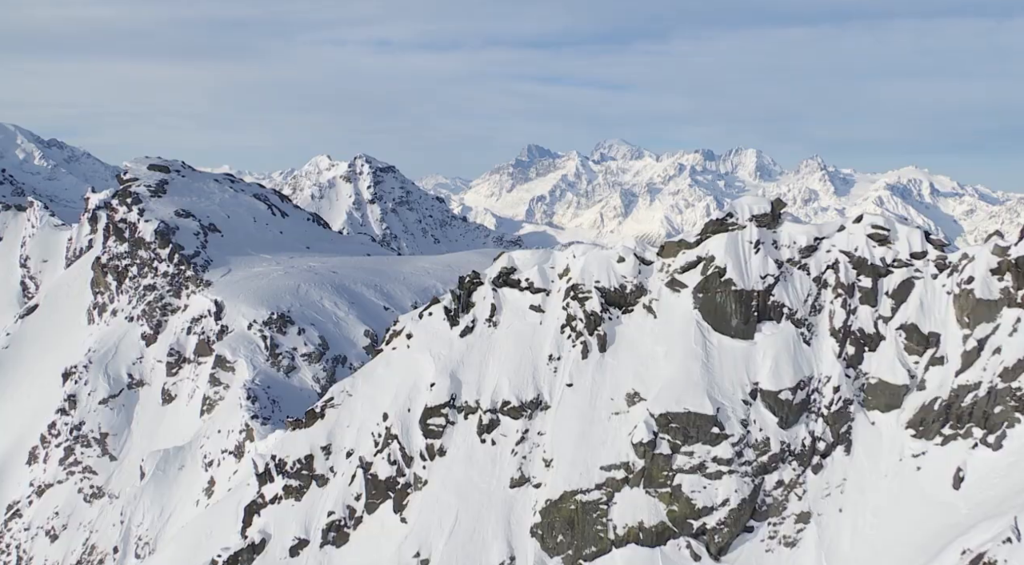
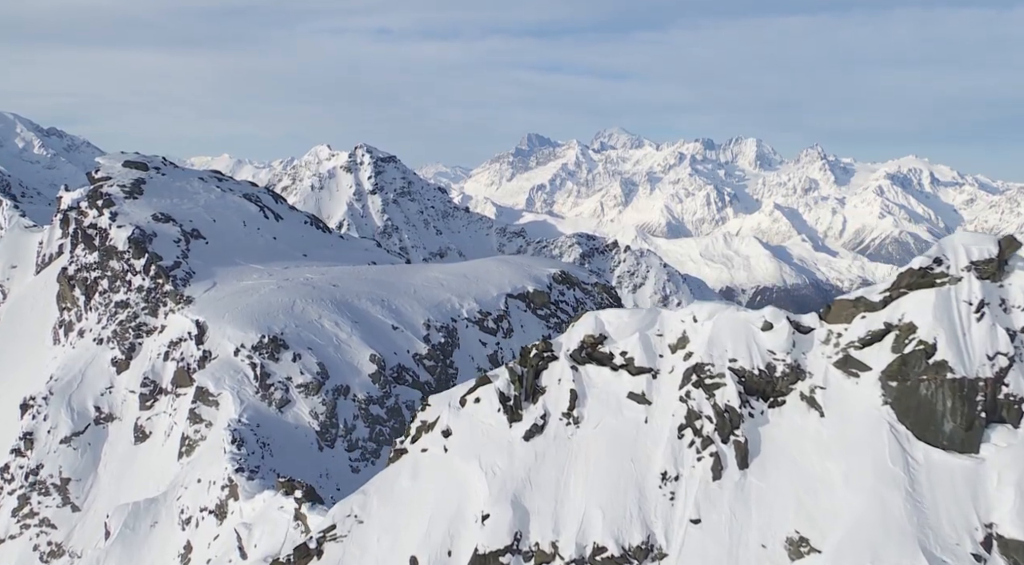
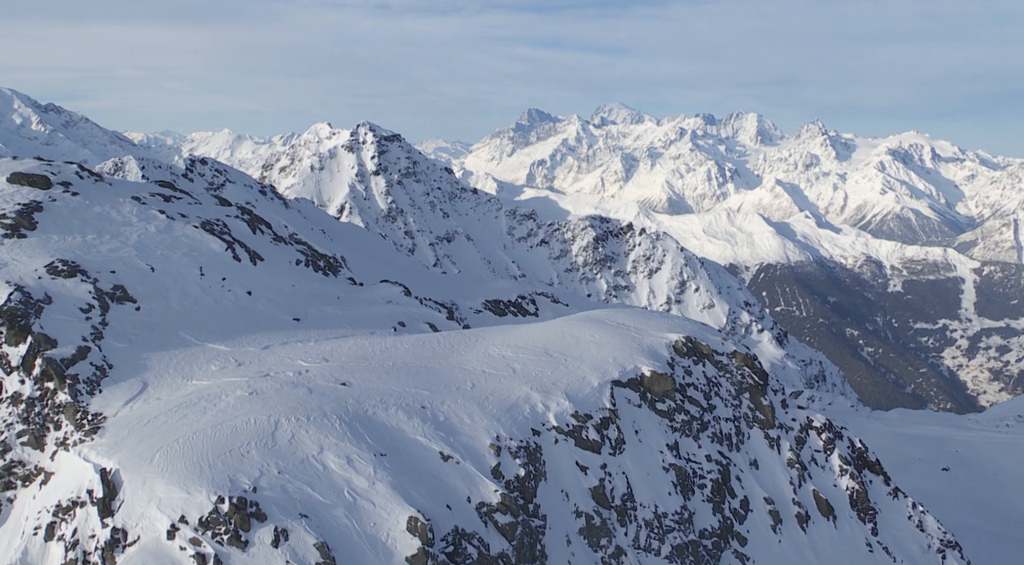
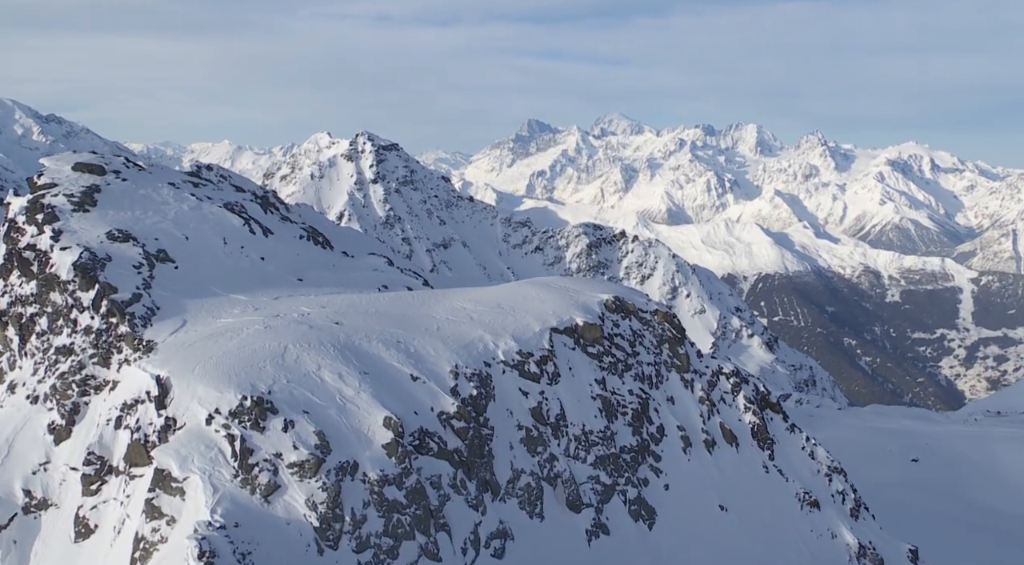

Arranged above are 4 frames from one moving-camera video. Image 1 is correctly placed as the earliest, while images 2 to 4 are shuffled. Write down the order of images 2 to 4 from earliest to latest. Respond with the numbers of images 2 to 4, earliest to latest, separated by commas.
2, 4, 3
